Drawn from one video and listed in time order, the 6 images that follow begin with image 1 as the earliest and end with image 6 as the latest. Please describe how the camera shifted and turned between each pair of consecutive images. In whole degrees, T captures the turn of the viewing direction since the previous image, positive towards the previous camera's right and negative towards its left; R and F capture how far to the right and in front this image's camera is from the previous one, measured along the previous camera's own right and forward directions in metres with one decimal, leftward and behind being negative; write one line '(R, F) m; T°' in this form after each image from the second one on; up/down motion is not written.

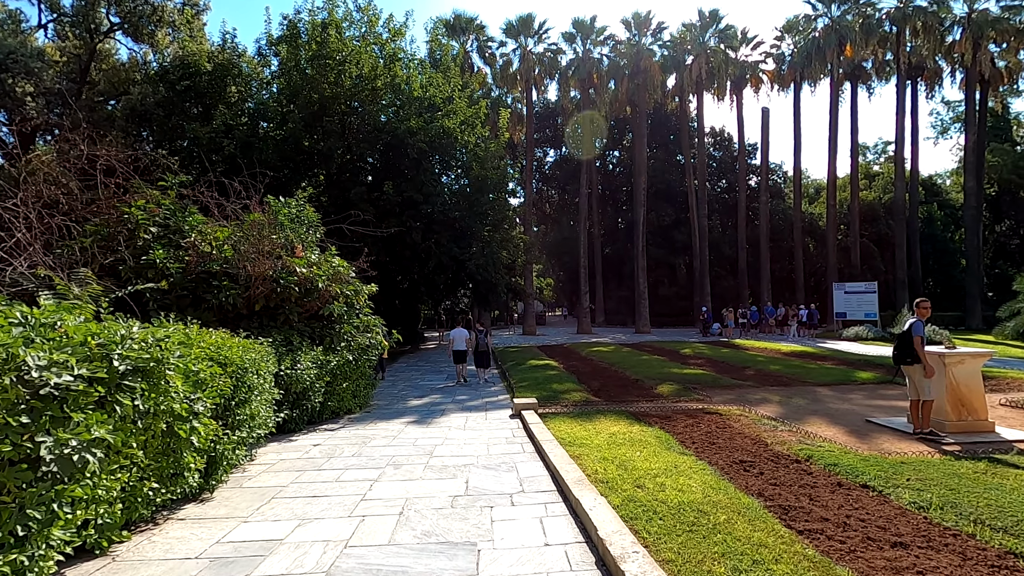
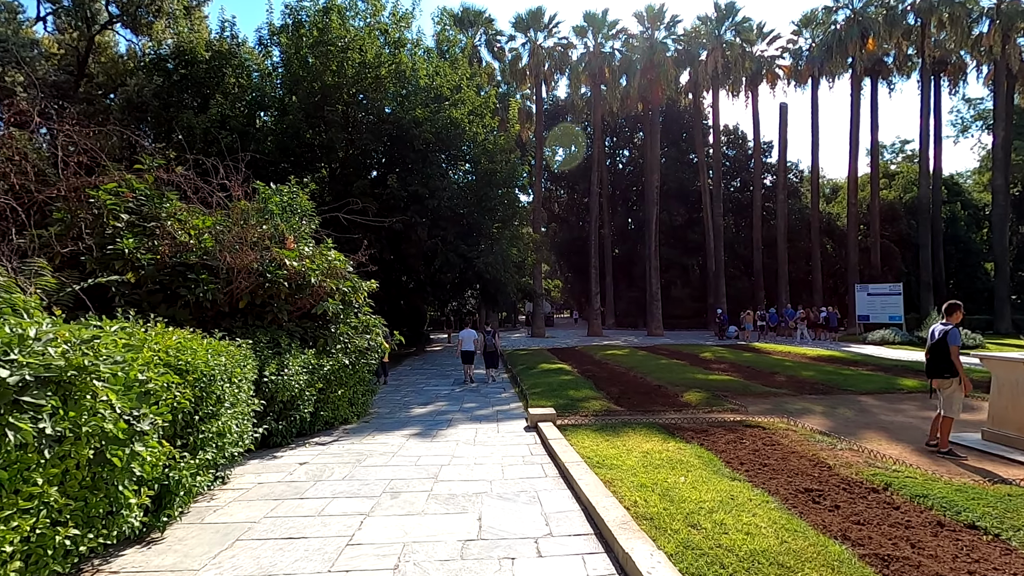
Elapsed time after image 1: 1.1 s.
(-0.1, +0.9) m; -1°
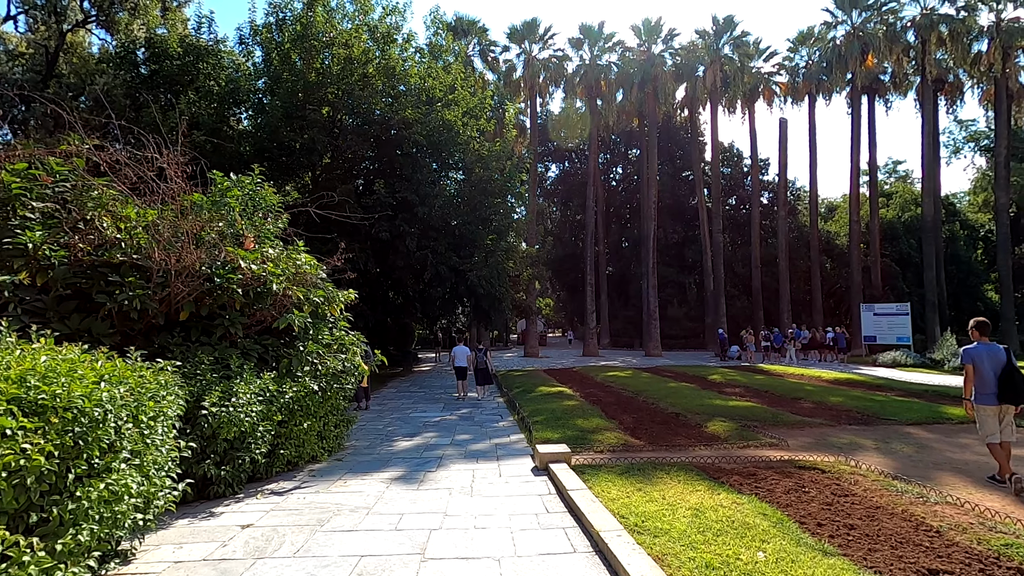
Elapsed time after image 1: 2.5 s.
(-0.2, +1.3) m; +1°
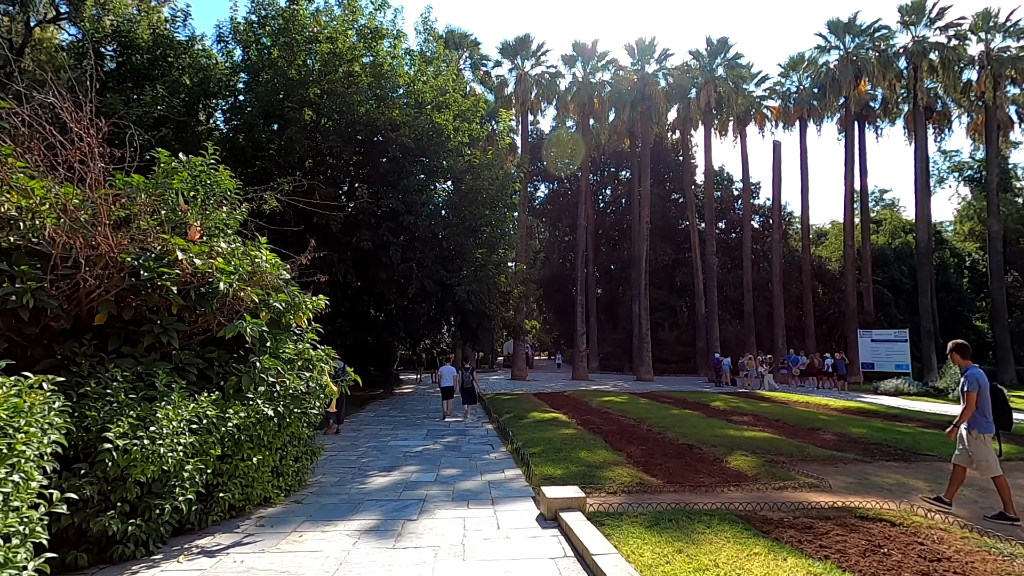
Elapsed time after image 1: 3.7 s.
(-0.2, +1.1) m; +2°
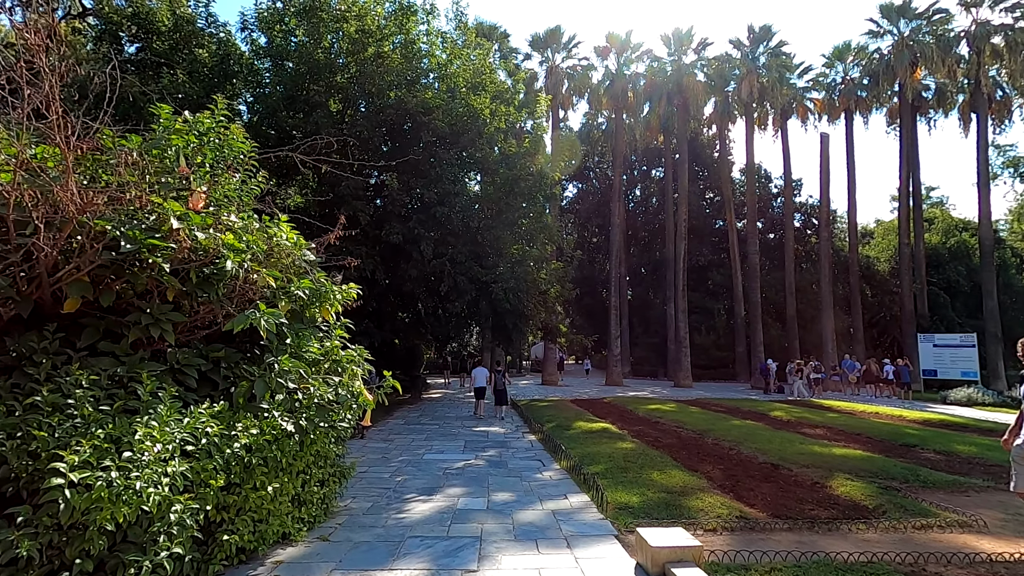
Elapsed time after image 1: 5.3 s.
(-0.5, +1.2) m; -2°
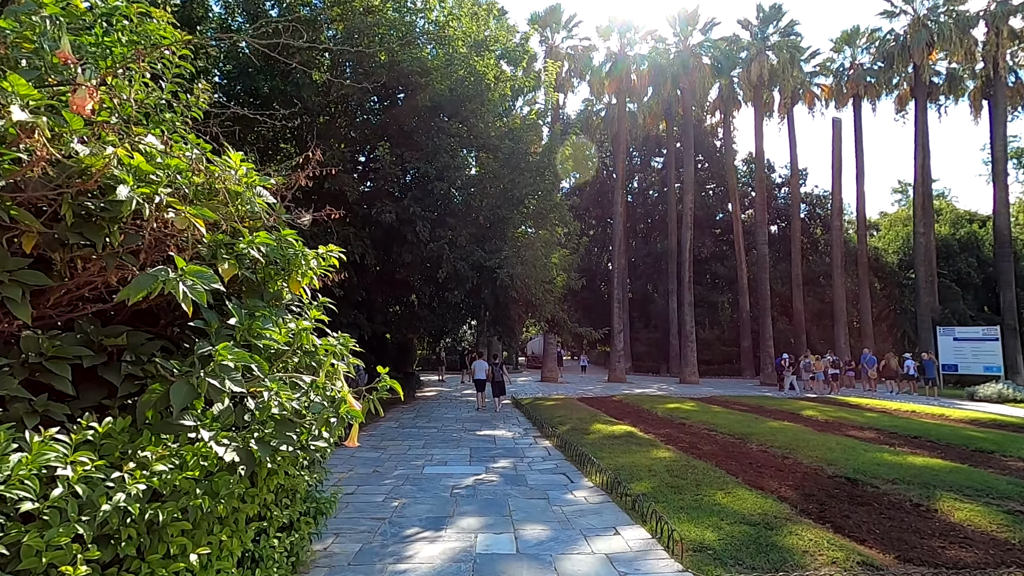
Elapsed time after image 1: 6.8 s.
(-0.4, +1.5) m; +1°
